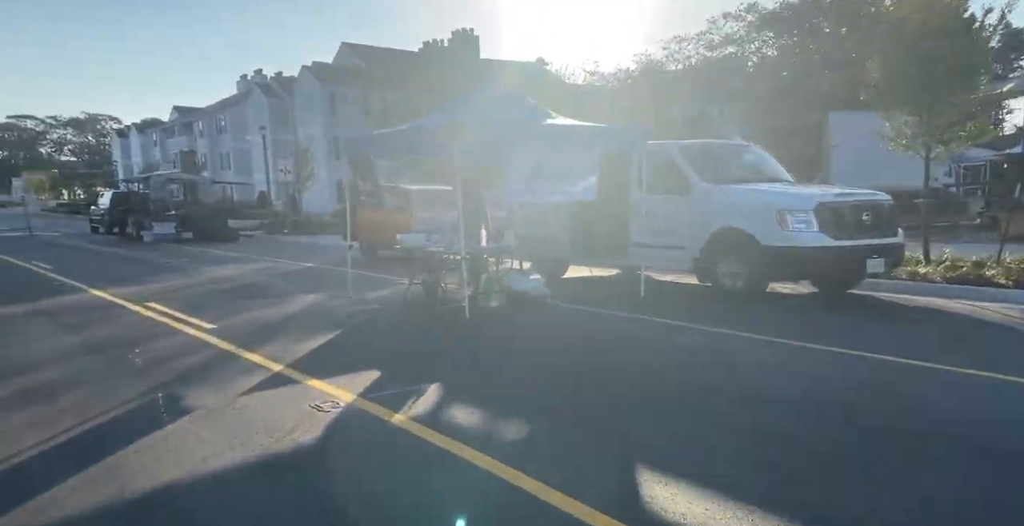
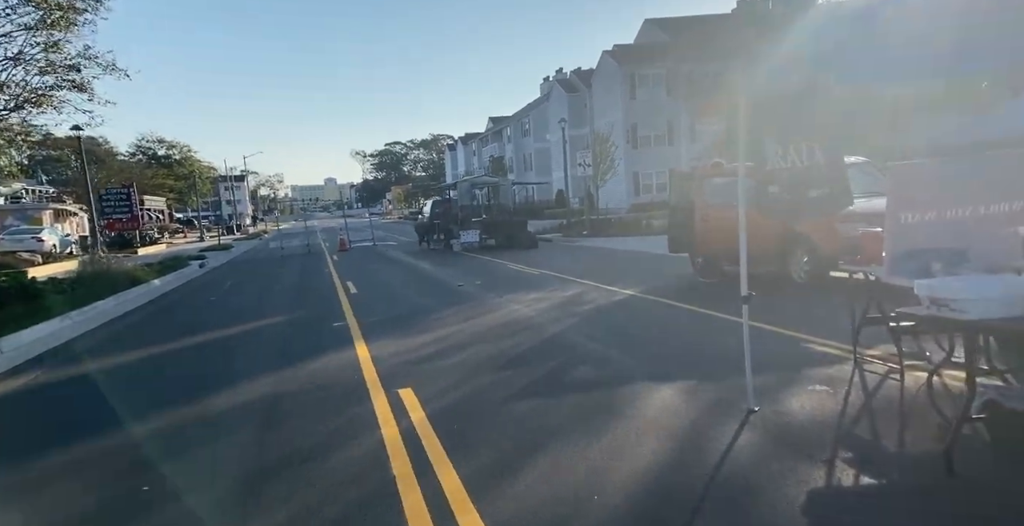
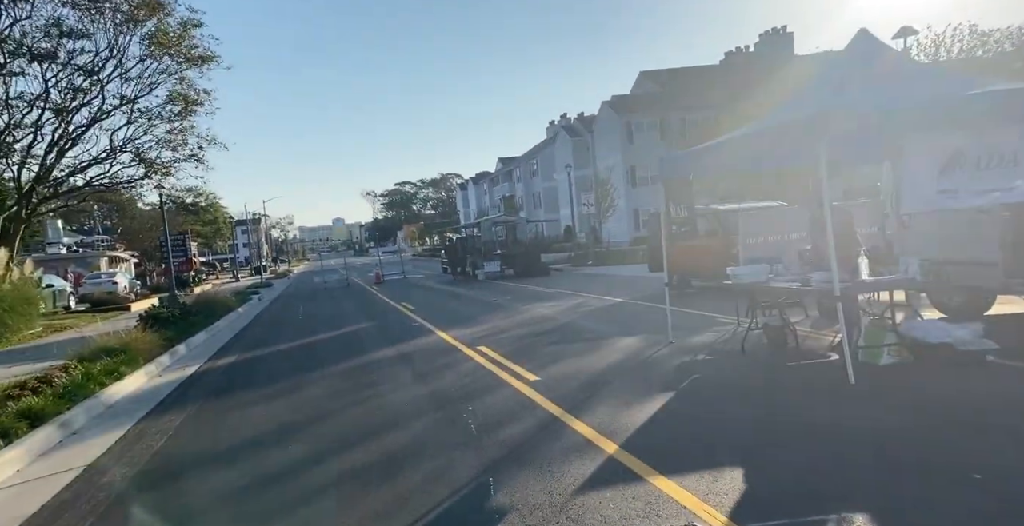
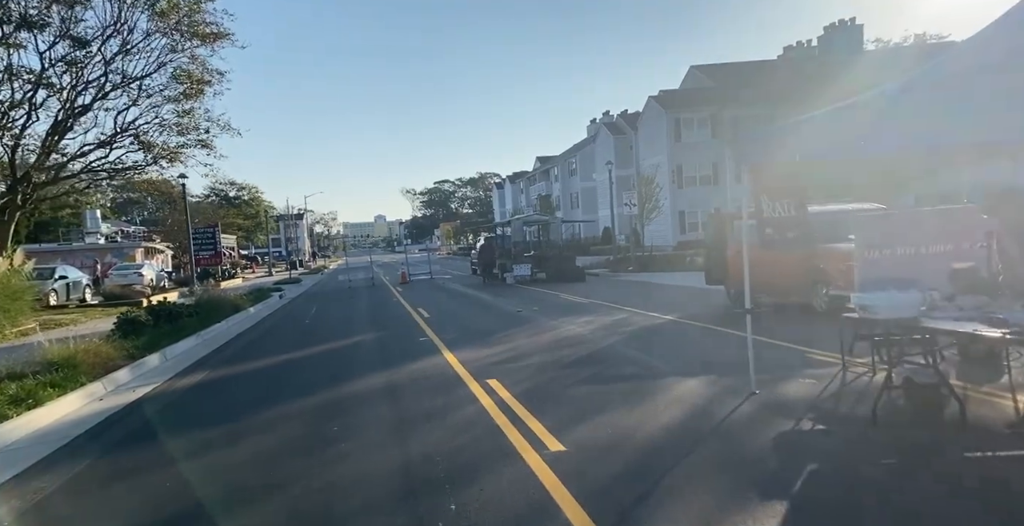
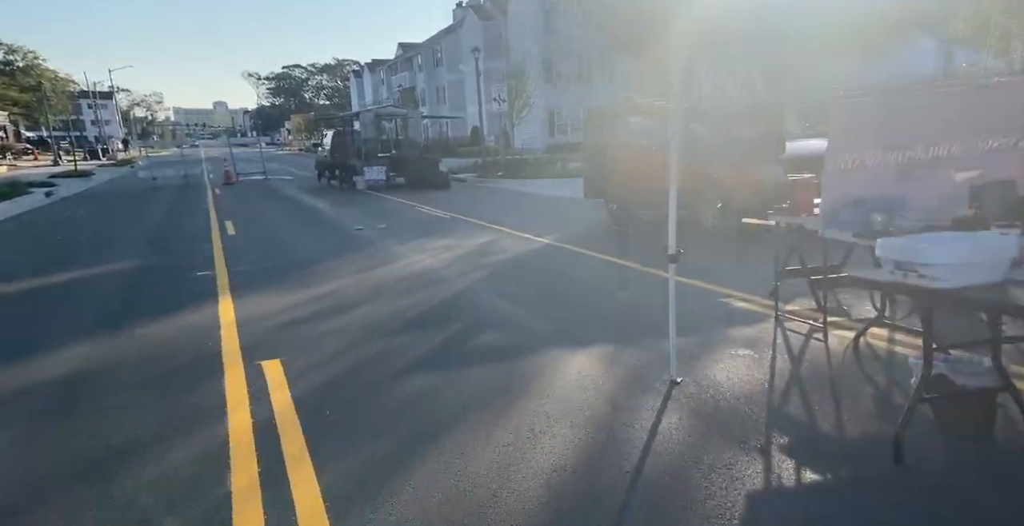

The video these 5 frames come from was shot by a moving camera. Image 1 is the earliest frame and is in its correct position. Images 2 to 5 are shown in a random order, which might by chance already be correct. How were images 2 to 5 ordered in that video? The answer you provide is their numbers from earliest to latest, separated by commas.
3, 4, 2, 5
